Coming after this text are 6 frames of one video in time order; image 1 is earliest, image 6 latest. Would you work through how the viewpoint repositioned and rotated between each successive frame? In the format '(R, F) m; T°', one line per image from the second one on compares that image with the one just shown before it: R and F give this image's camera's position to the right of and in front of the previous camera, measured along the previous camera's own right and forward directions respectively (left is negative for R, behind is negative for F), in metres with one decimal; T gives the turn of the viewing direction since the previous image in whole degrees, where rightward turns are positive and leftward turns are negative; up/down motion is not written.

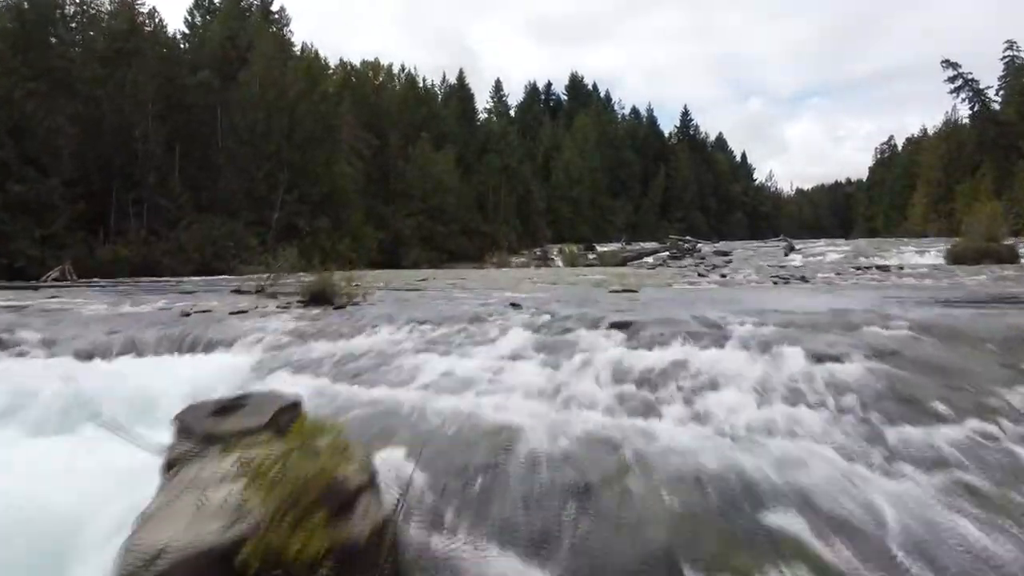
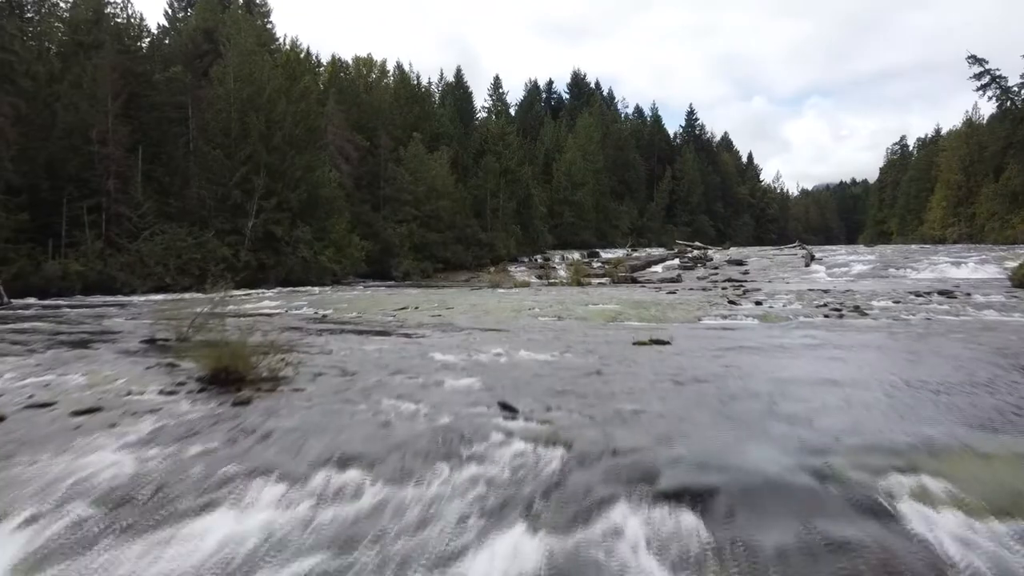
(+0.1, +2.9) m; 0°
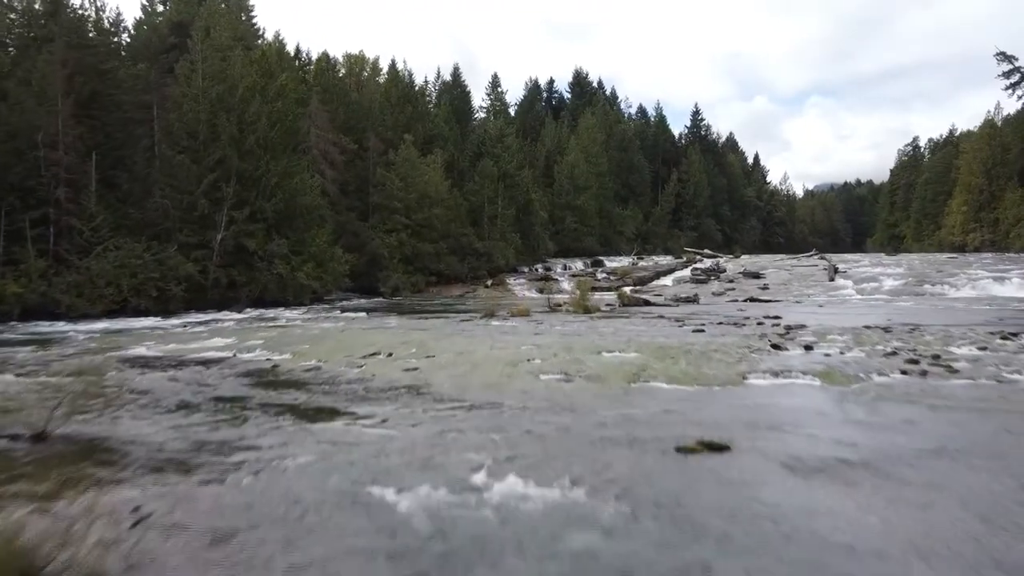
(+0.1, +3.0) m; 0°
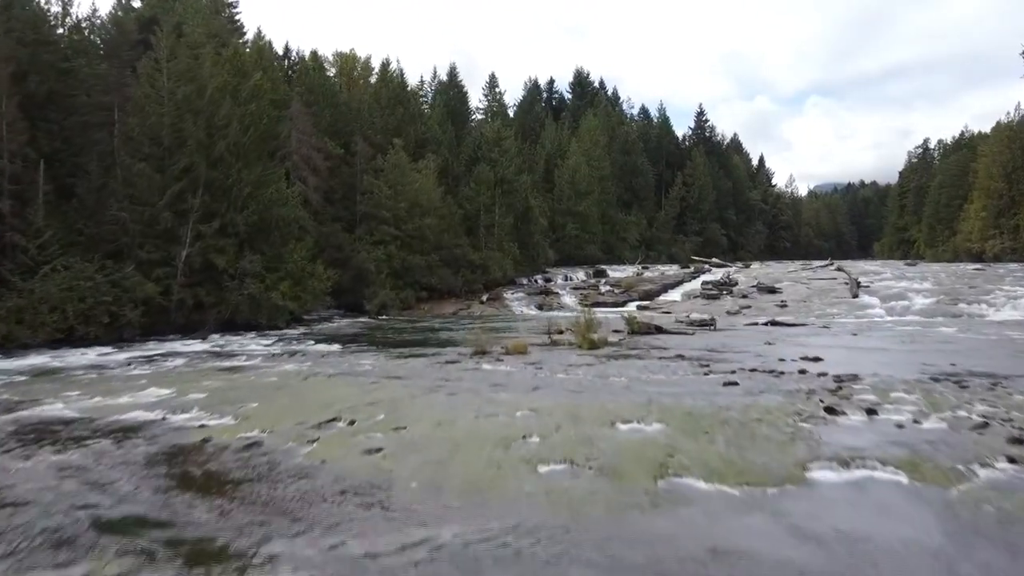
(+0.1, +2.6) m; 0°
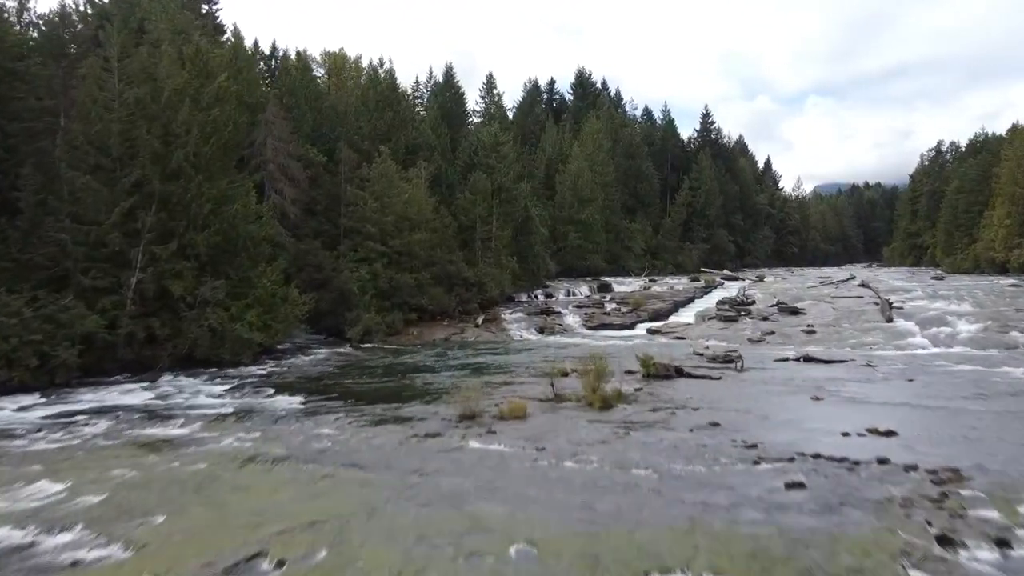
(+0.1, +3.0) m; 0°
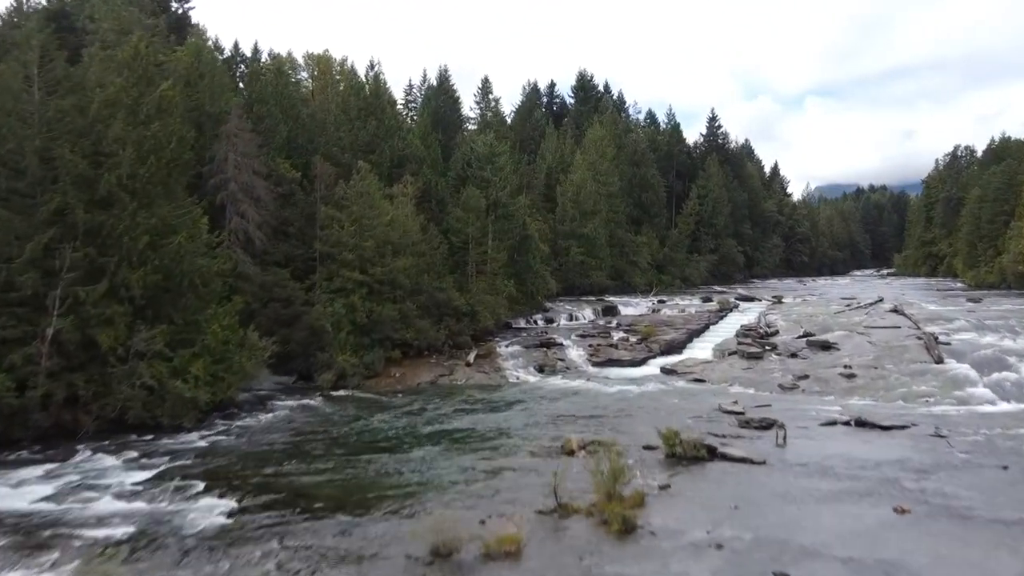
(+0.2, +3.5) m; 0°
